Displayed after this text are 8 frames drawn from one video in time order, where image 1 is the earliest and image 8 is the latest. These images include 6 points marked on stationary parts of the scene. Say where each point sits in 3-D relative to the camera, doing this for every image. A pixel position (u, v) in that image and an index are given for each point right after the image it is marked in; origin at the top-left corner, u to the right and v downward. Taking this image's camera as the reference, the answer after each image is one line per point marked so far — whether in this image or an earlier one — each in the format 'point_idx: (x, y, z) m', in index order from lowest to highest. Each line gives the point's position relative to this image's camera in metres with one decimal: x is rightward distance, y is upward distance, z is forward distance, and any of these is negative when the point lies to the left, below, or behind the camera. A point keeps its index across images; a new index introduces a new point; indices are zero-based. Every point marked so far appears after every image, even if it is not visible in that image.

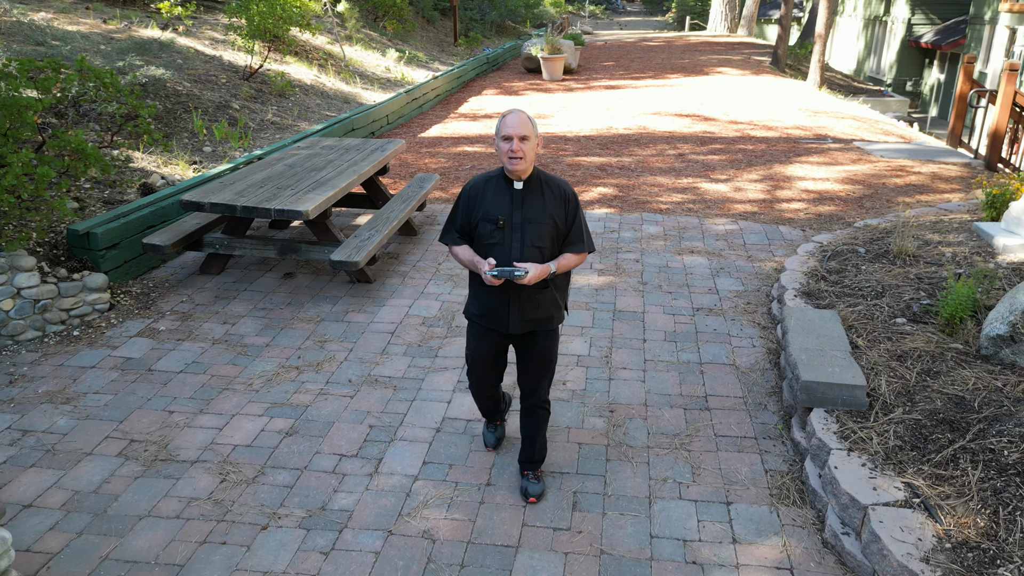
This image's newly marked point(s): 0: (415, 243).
0: (-0.7, +0.3, +5.7) m
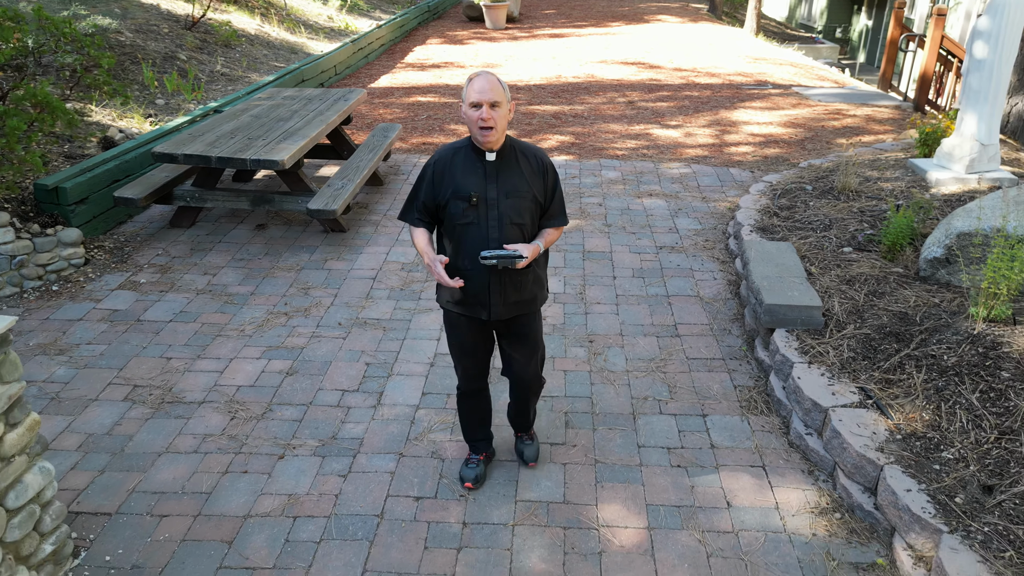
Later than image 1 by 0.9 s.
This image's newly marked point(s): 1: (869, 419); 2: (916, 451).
0: (-1.0, +0.7, +5.8) m
1: (+1.3, -0.5, +2.8) m
2: (+1.4, -0.6, +2.6) m
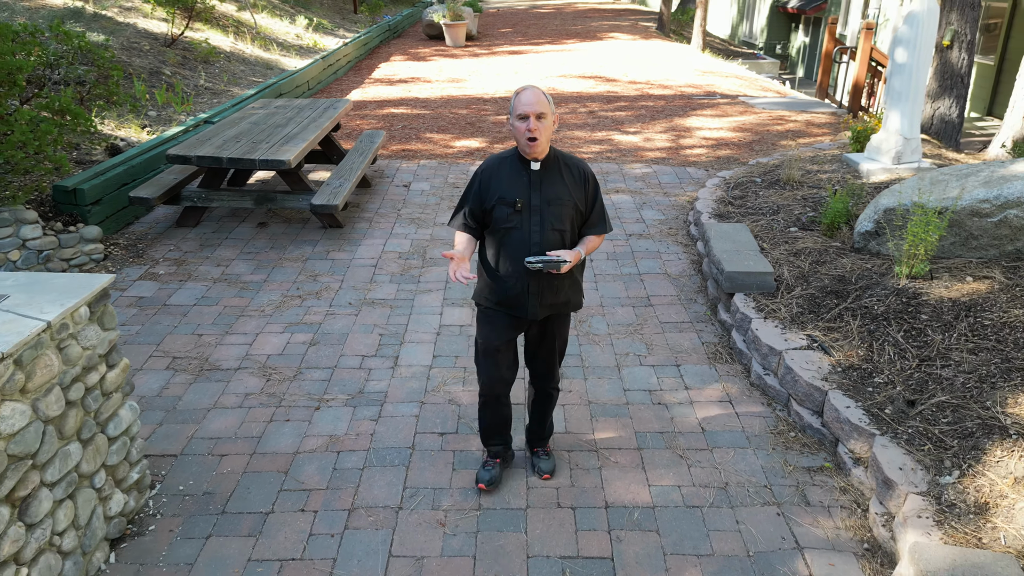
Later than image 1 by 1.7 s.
0: (-1.2, +0.8, +6.2) m
1: (+1.4, -0.3, +3.4) m
2: (+1.5, -0.4, +3.2) m
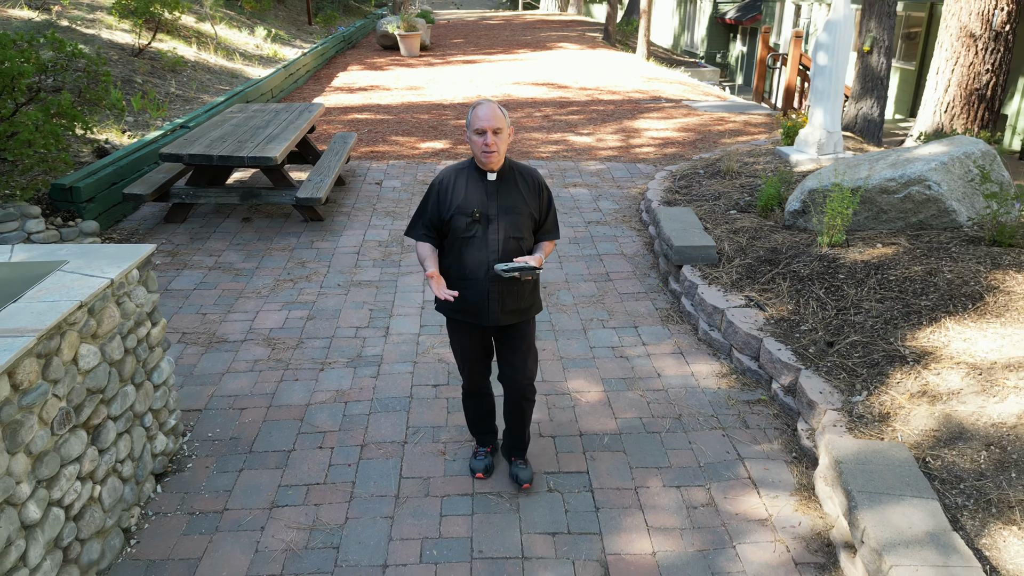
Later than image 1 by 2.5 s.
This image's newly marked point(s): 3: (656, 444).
0: (-1.5, +0.9, +6.7) m
1: (+1.3, -0.1, +4.0) m
2: (+1.4, -0.2, +3.8) m
3: (+0.6, -0.7, +3.3) m
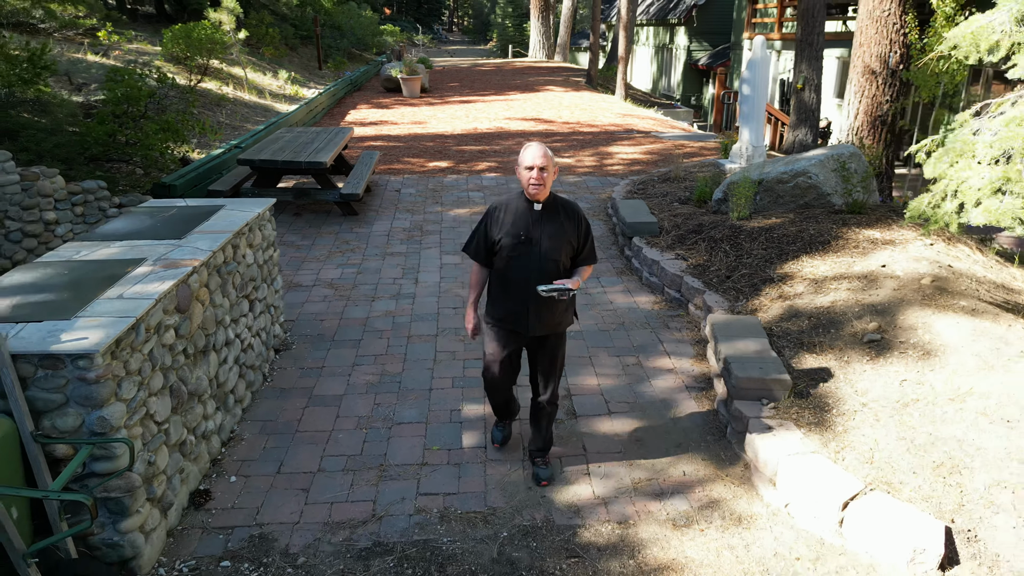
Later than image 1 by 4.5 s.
0: (-1.6, +1.0, +8.3) m
1: (+1.2, +0.2, +5.6) m
2: (+1.4, +0.1, +5.4) m
3: (+0.6, -0.3, +4.9) m
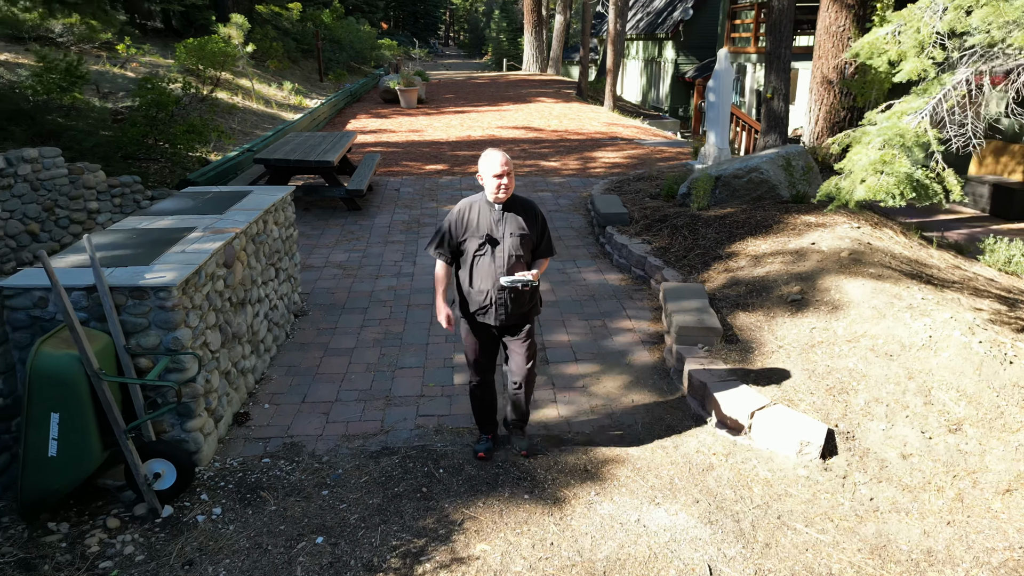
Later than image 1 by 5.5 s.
0: (-1.7, +1.2, +9.1) m
1: (+1.1, +0.4, +6.4) m
2: (+1.2, +0.3, +6.2) m
3: (+0.5, -0.1, +5.7) m
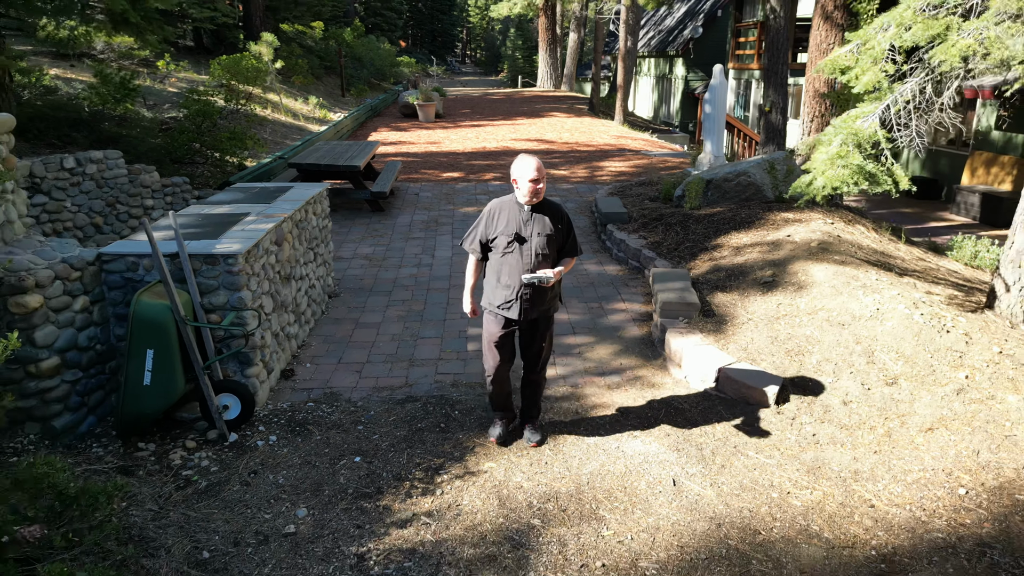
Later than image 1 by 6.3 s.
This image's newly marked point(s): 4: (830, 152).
0: (-1.5, +1.2, +9.9) m
1: (+1.2, +0.5, +7.1) m
2: (+1.3, +0.4, +6.9) m
3: (+0.6, 0.0, +6.4) m
4: (+2.2, +0.9, +5.0) m
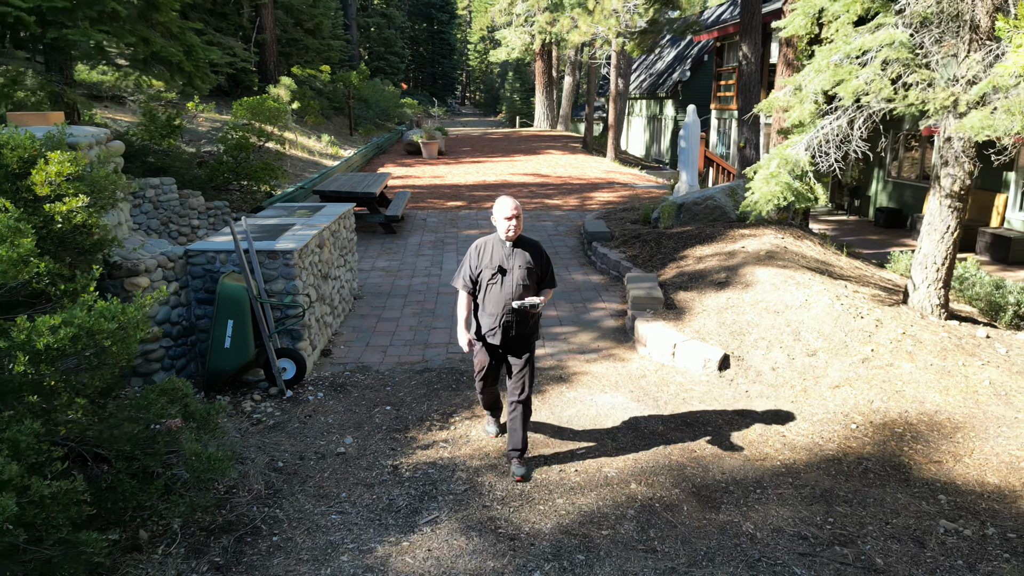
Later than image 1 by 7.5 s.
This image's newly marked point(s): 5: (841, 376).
0: (-1.6, +1.0, +11.1) m
1: (+1.2, +0.4, +8.3) m
2: (+1.3, +0.3, +8.1) m
3: (+0.5, -0.1, +7.5) m
4: (+2.1, +0.9, +6.2) m
5: (+2.3, -0.6, +5.1) m
